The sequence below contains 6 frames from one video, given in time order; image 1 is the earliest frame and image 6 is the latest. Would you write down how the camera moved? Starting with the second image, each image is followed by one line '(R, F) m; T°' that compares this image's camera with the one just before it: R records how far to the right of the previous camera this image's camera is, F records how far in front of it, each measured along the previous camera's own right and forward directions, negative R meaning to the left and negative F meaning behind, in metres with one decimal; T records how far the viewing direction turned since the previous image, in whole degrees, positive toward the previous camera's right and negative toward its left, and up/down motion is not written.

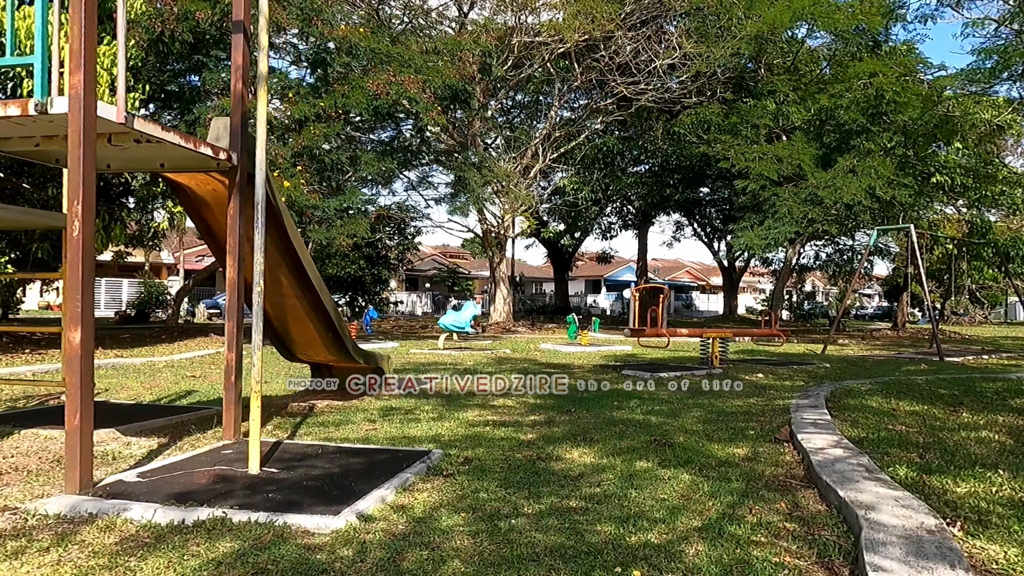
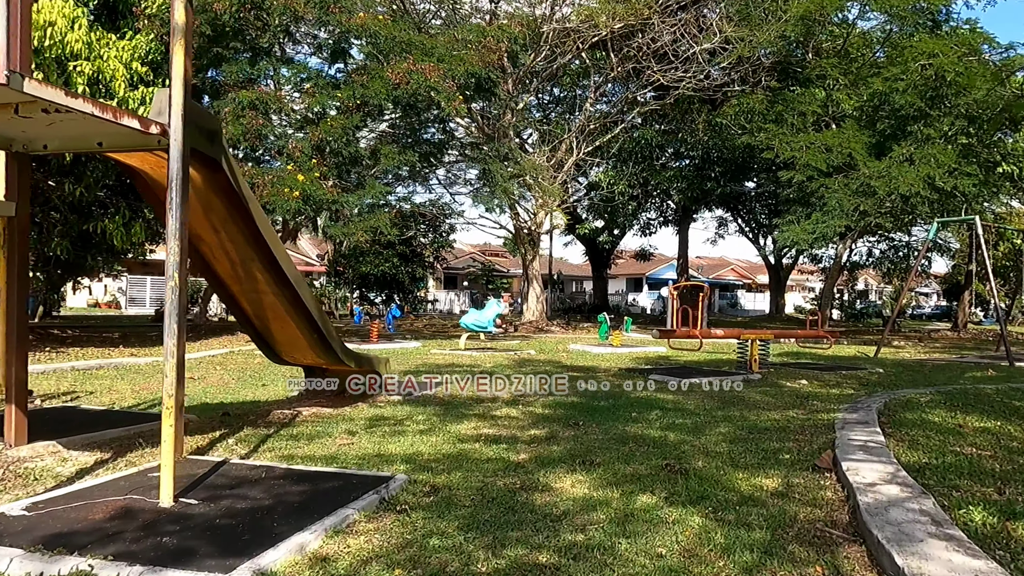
(+0.3, +0.6) m; -4°
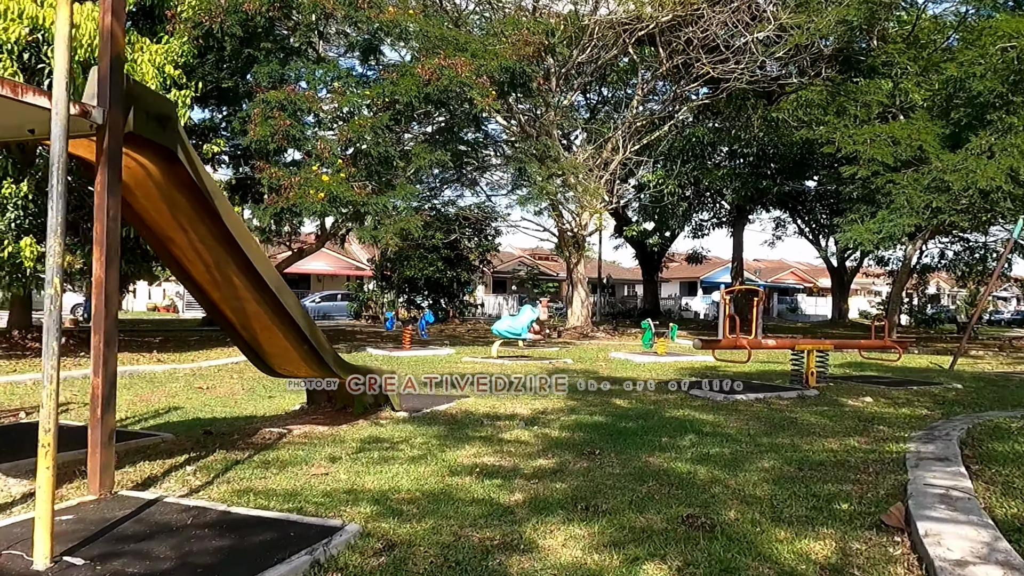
(+0.3, +0.6) m; -5°
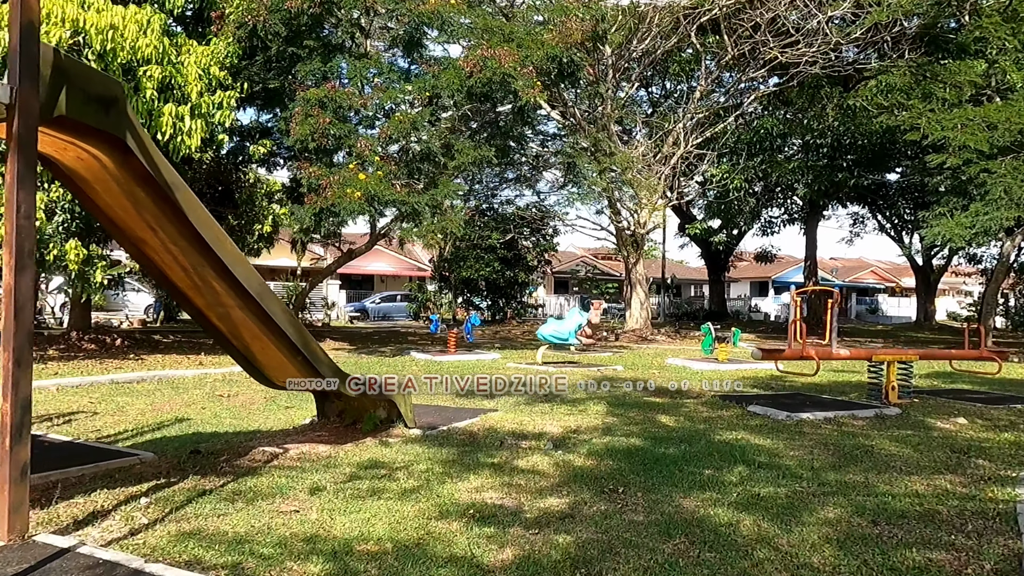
(+0.3, +0.6) m; -6°
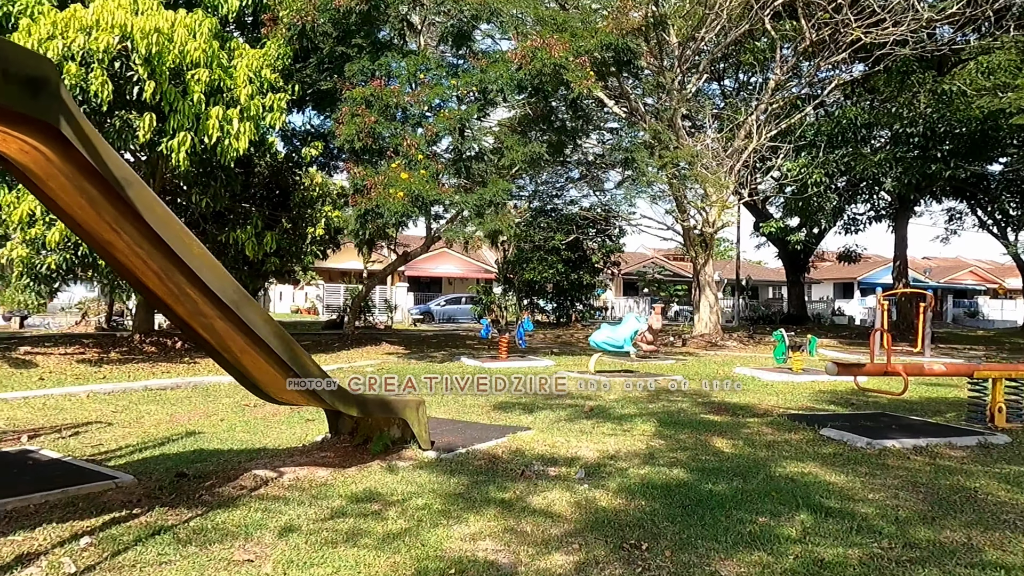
(+0.3, +0.6) m; -6°
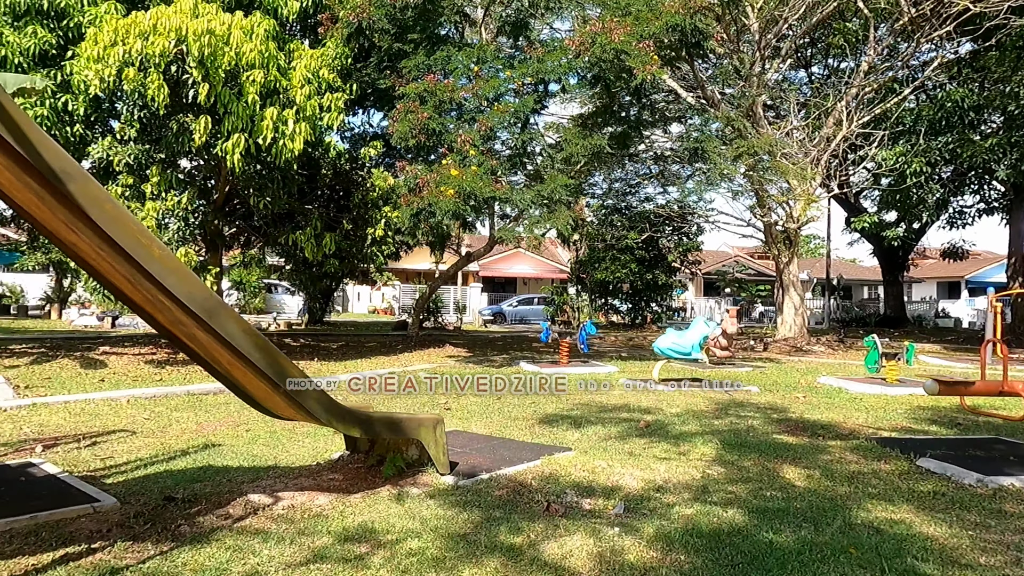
(+0.3, +0.6) m; -7°
